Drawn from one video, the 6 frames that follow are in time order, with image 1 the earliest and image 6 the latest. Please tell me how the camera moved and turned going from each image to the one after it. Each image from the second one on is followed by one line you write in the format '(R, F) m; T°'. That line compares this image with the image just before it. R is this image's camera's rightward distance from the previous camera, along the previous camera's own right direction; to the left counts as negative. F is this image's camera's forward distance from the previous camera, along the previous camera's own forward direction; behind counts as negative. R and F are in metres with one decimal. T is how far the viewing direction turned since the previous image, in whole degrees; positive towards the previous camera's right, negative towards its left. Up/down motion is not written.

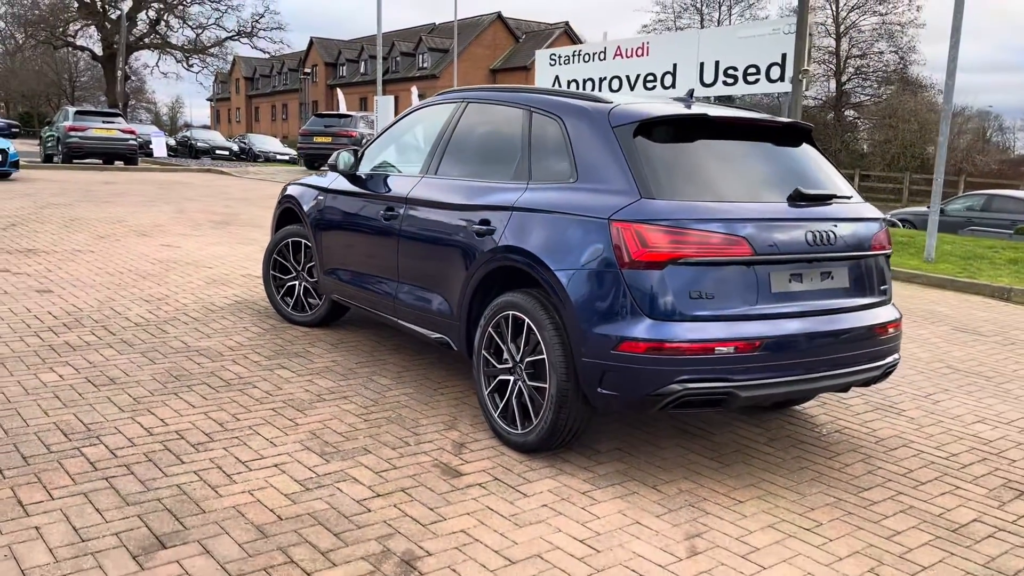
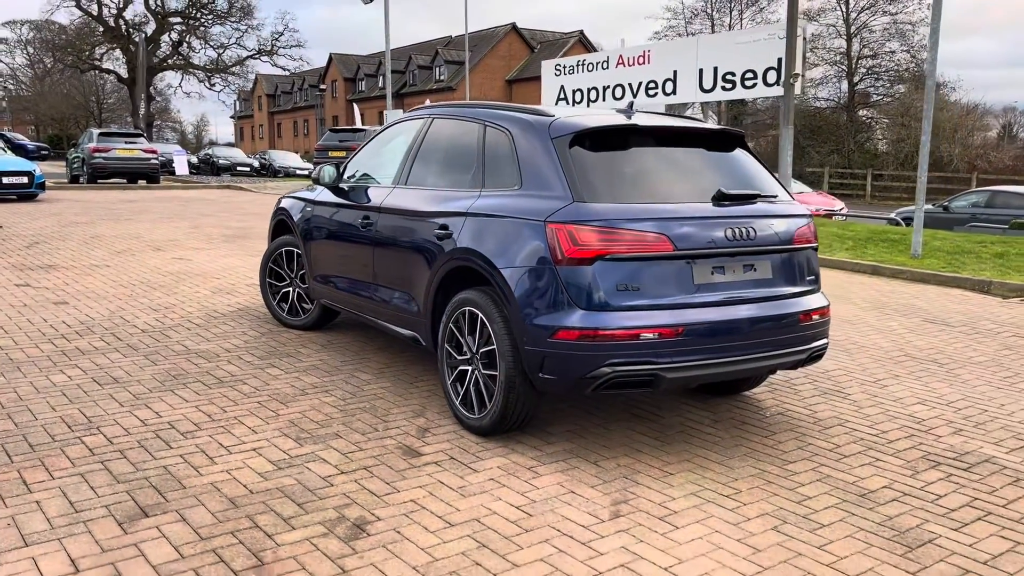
(+0.4, -0.4) m; -2°
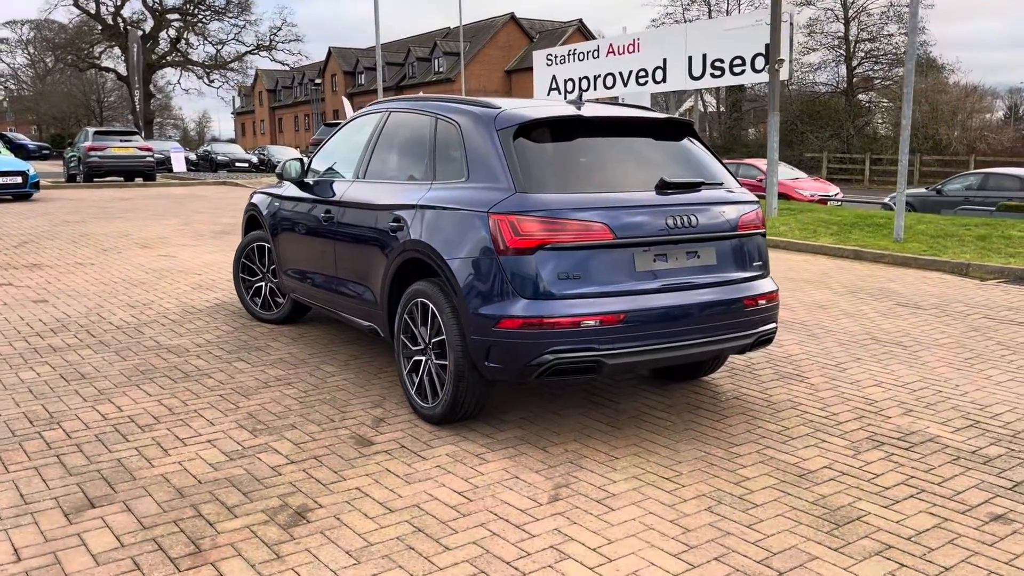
(+0.3, -0.1) m; 0°
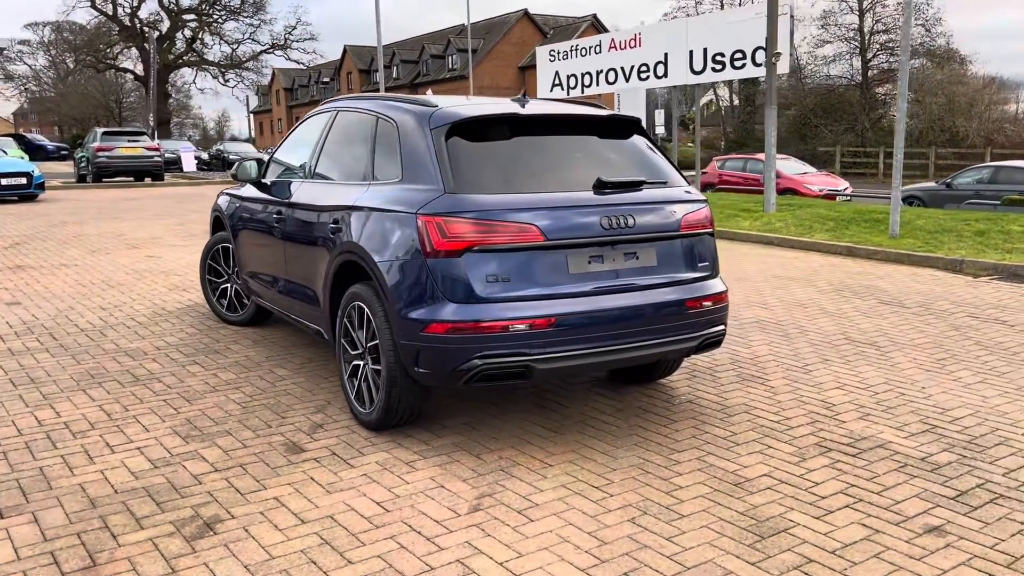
(+0.4, +0.1) m; -1°
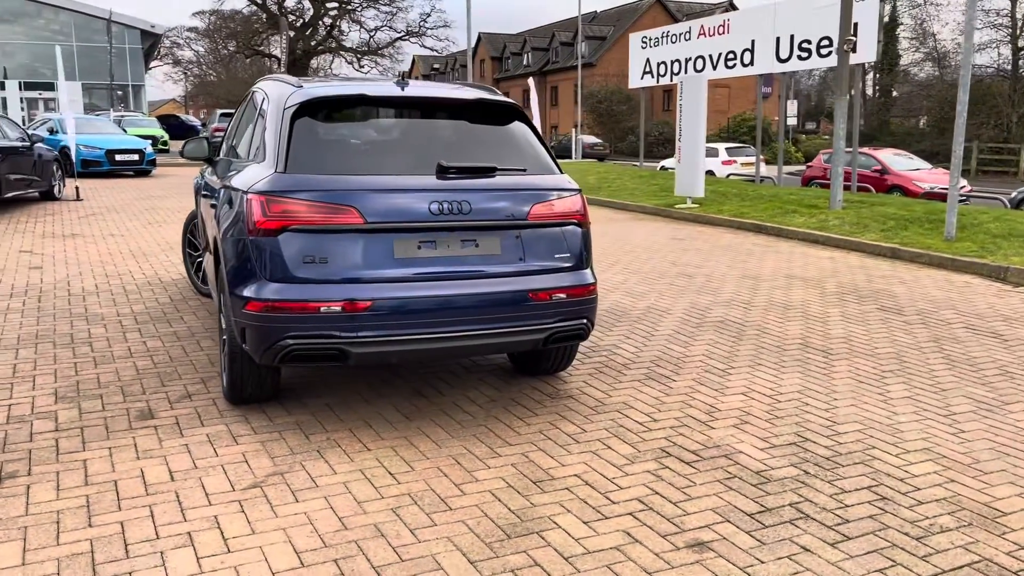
(+1.4, +0.2) m; -9°
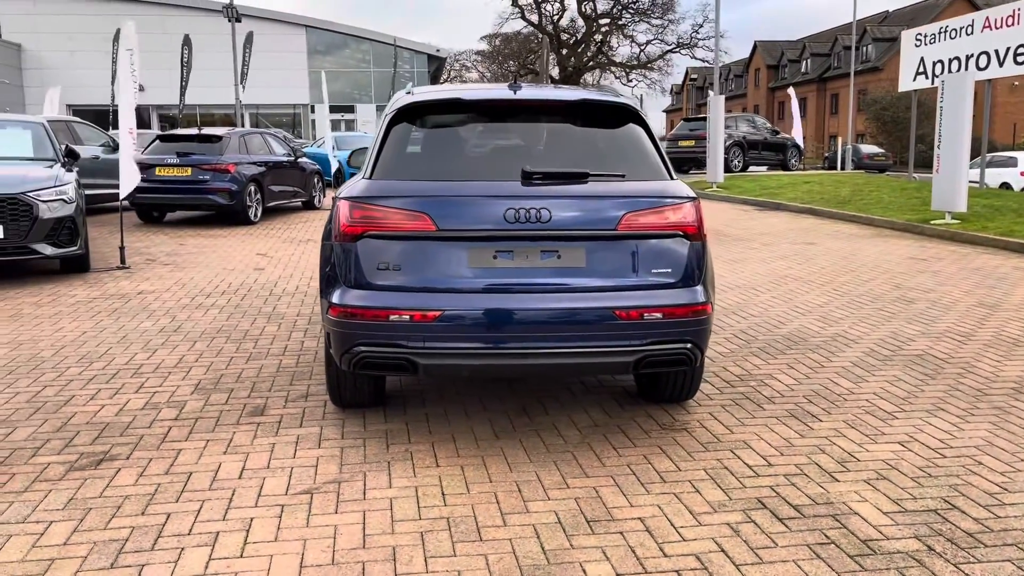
(+0.8, +0.4) m; -18°
